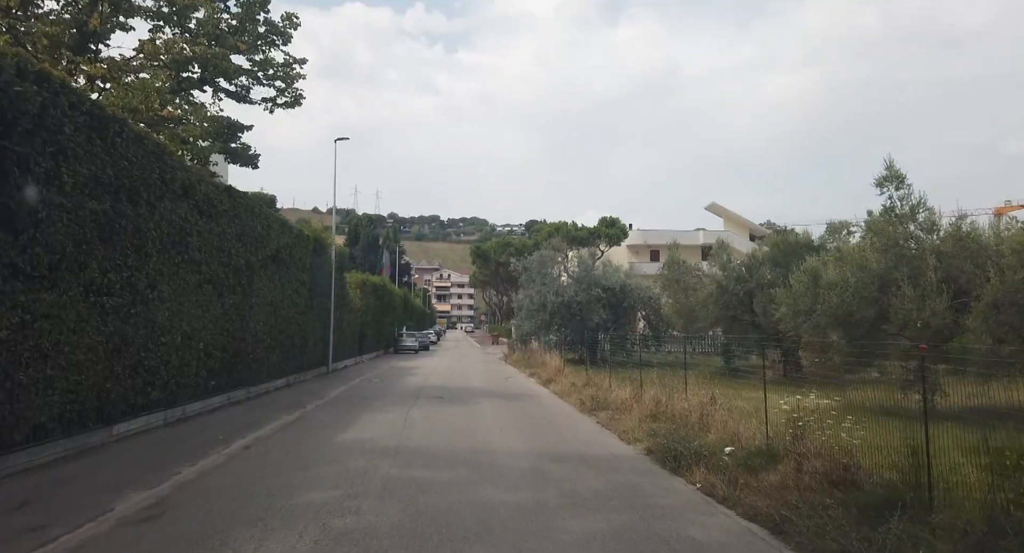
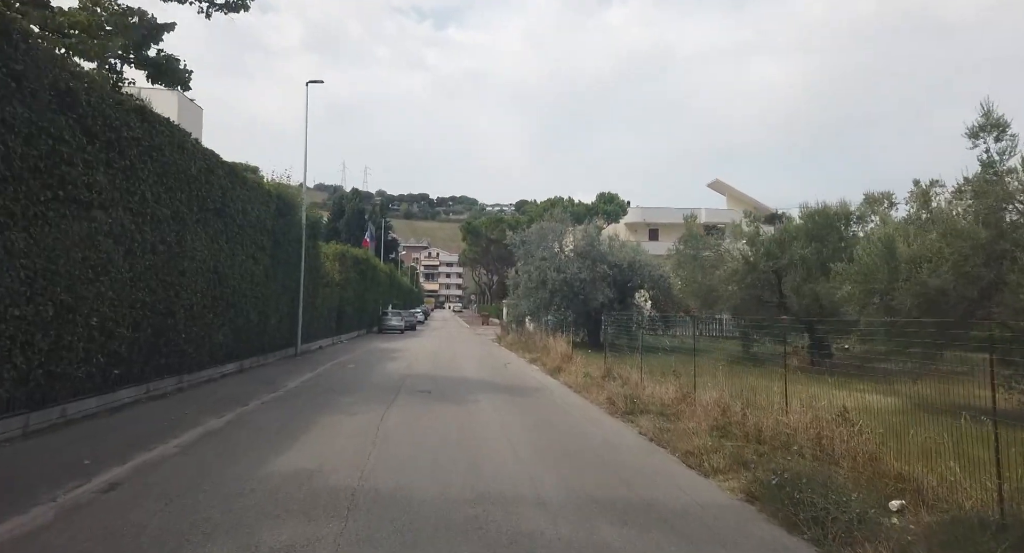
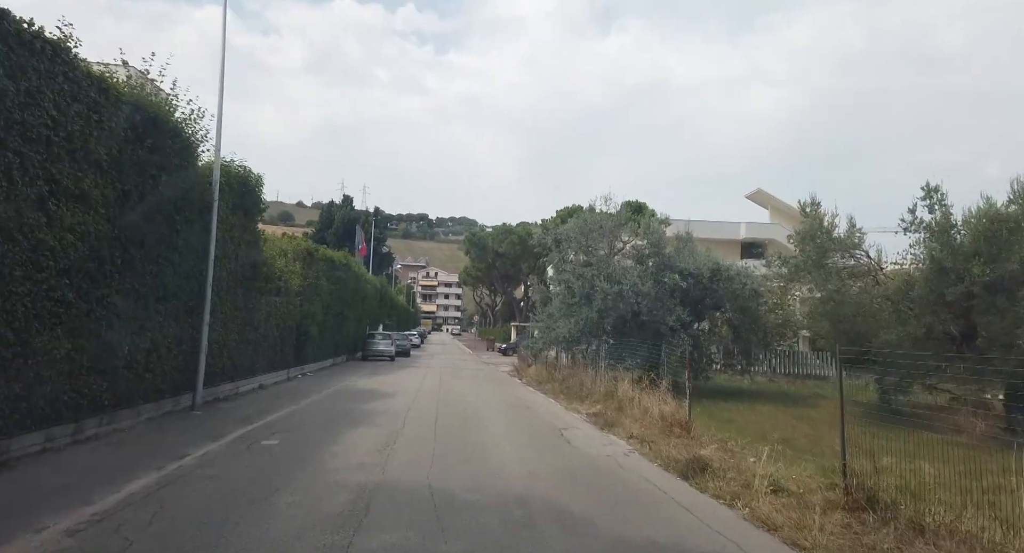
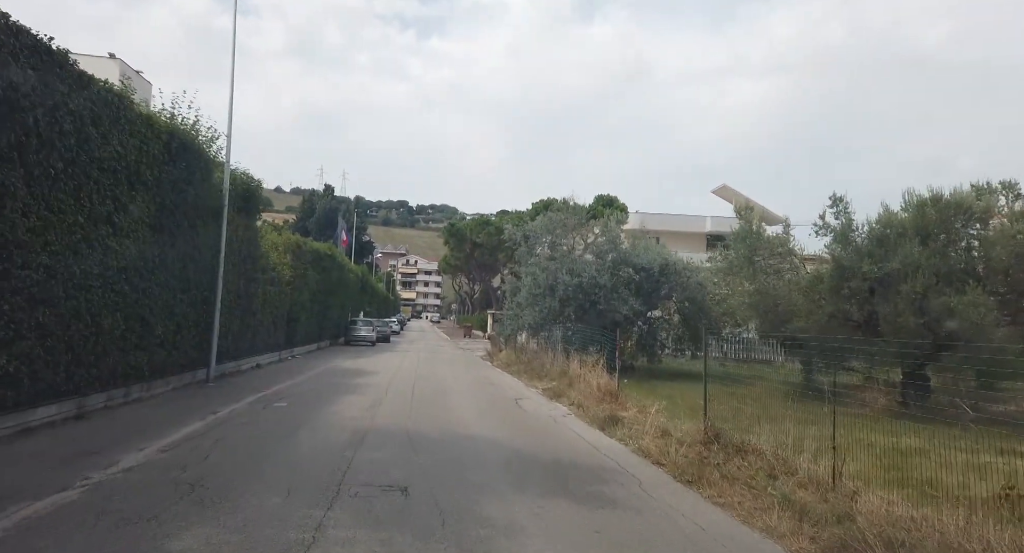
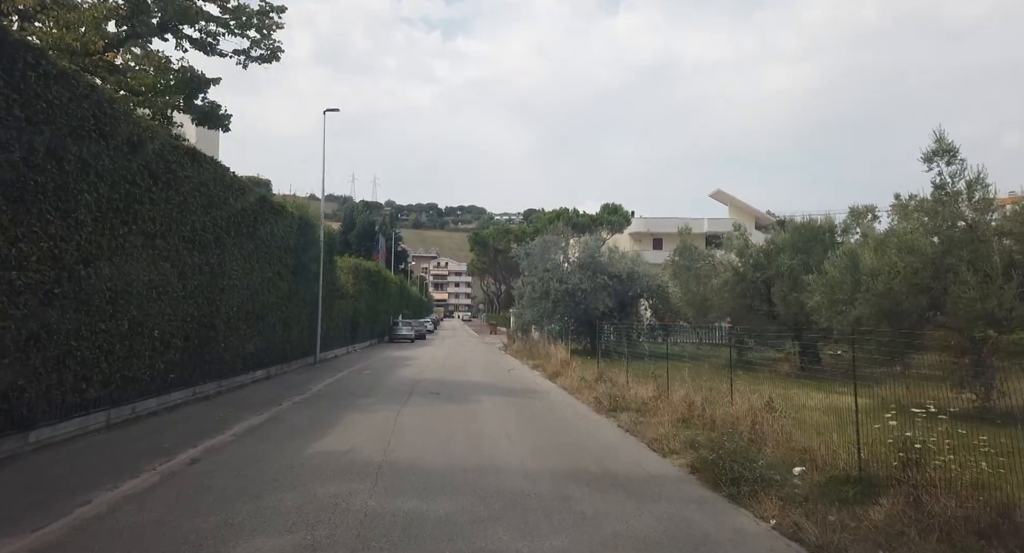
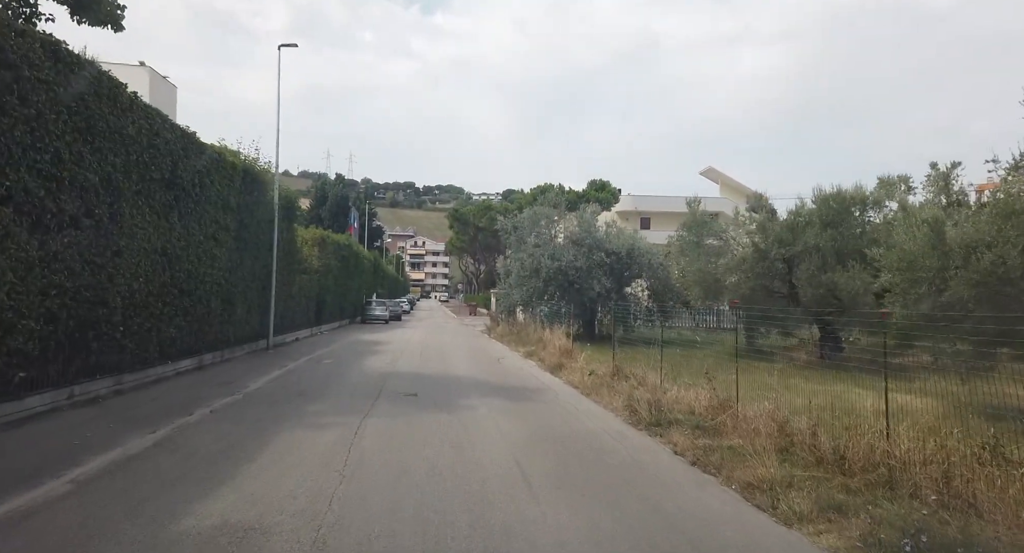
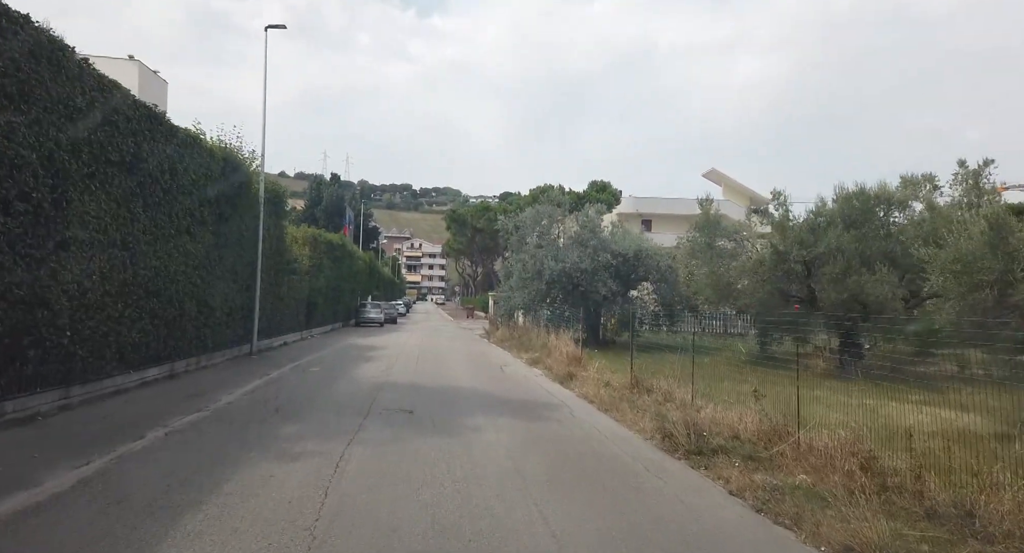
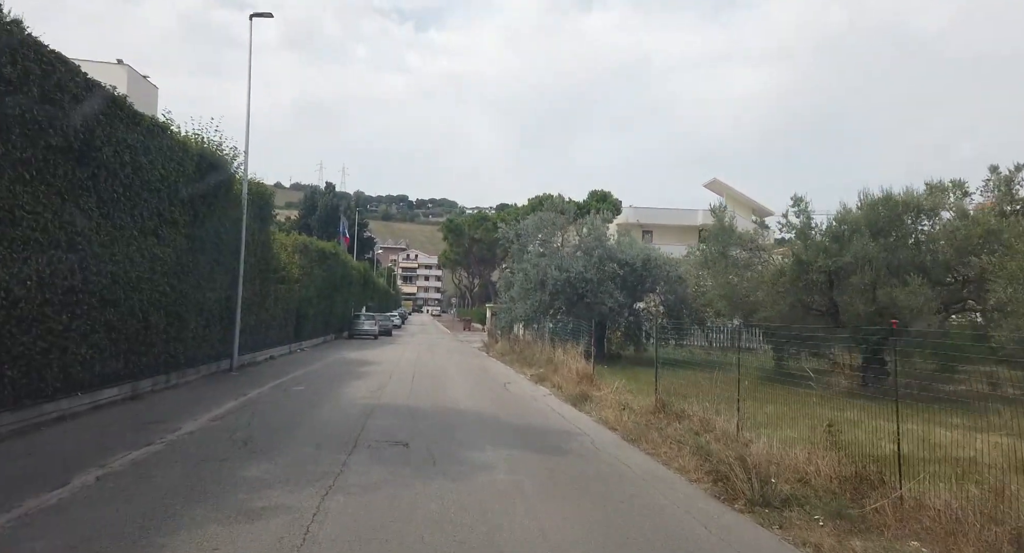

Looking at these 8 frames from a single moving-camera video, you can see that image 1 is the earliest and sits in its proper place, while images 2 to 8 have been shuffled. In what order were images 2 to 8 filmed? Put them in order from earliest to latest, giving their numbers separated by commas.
5, 2, 6, 7, 8, 4, 3
